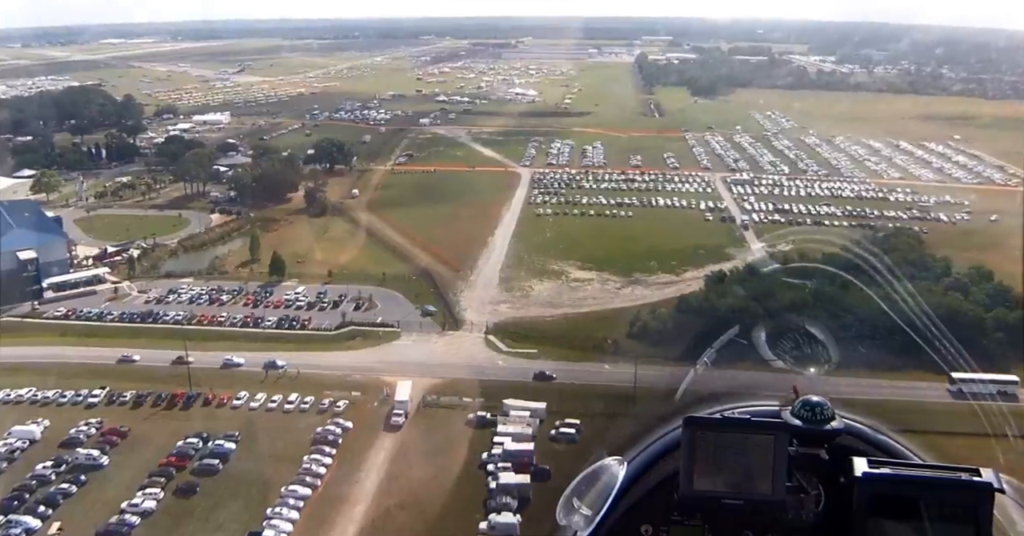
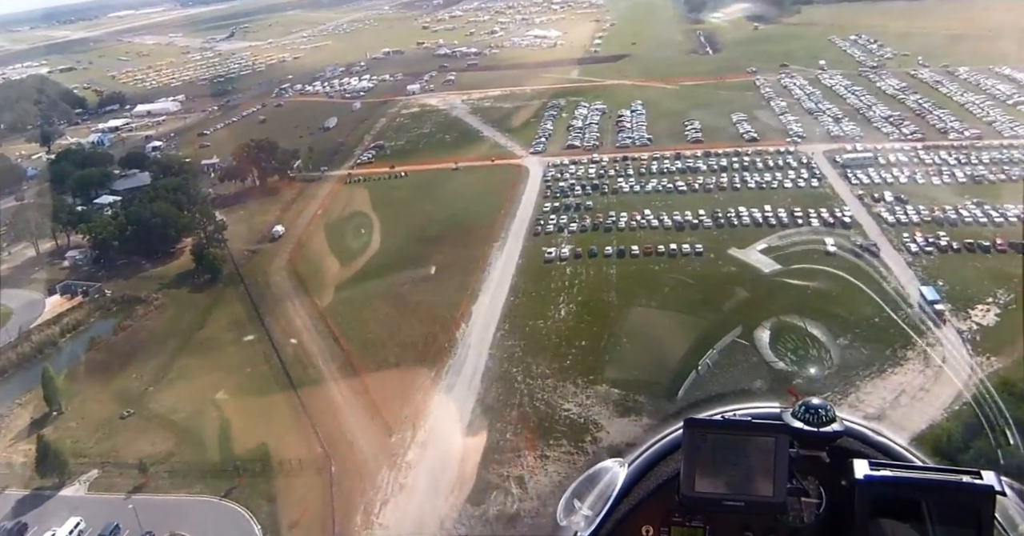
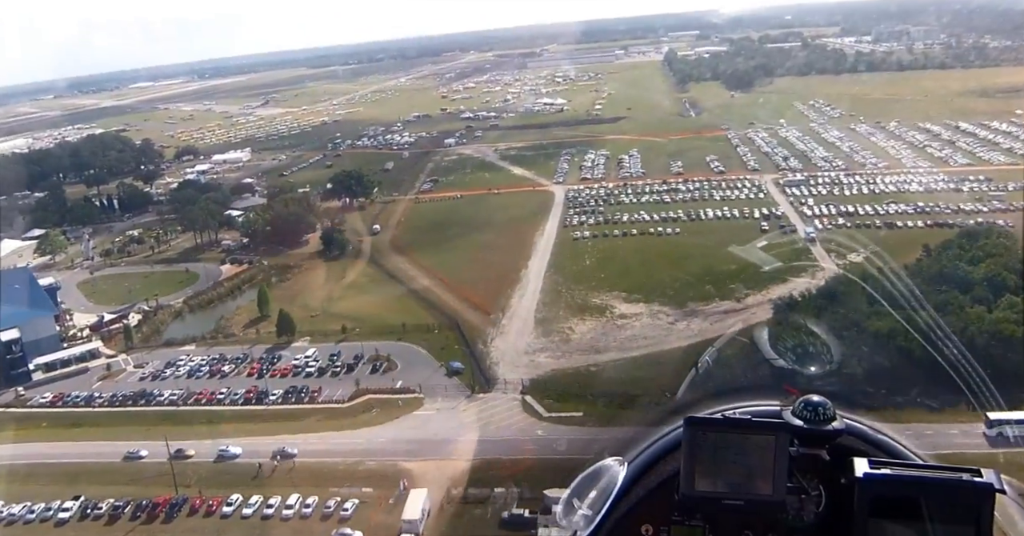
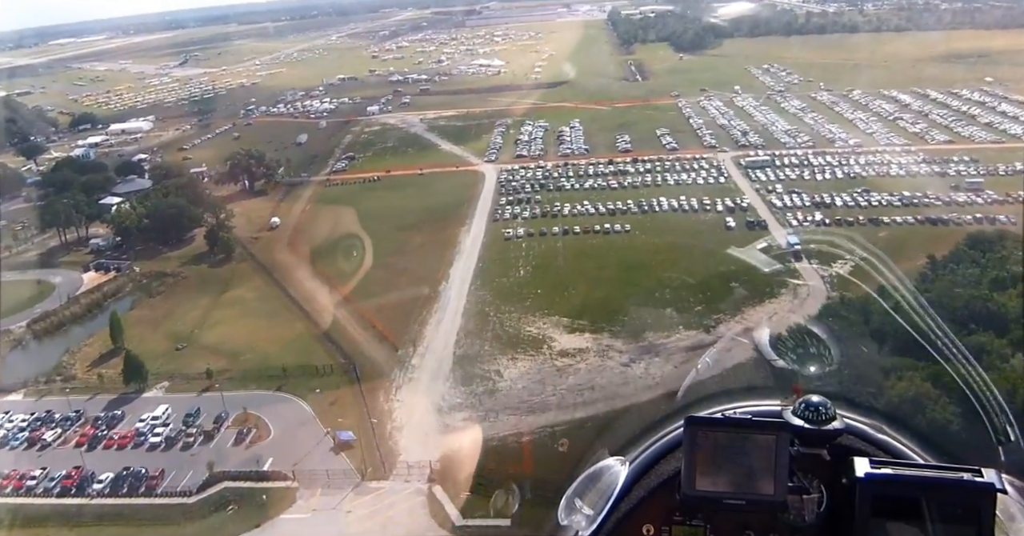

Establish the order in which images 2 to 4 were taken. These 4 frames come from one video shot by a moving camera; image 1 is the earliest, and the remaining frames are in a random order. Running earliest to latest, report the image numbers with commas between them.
3, 4, 2
